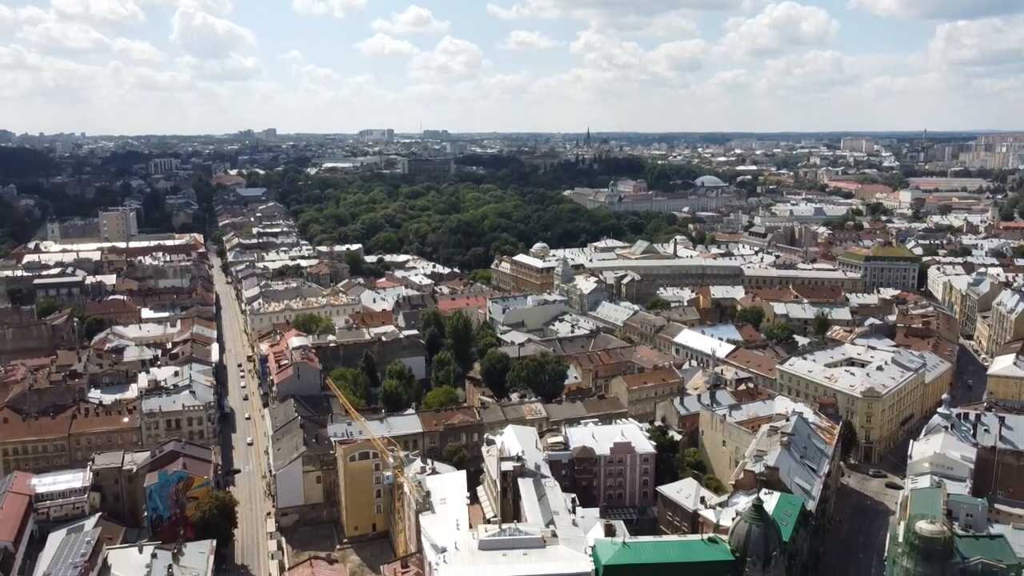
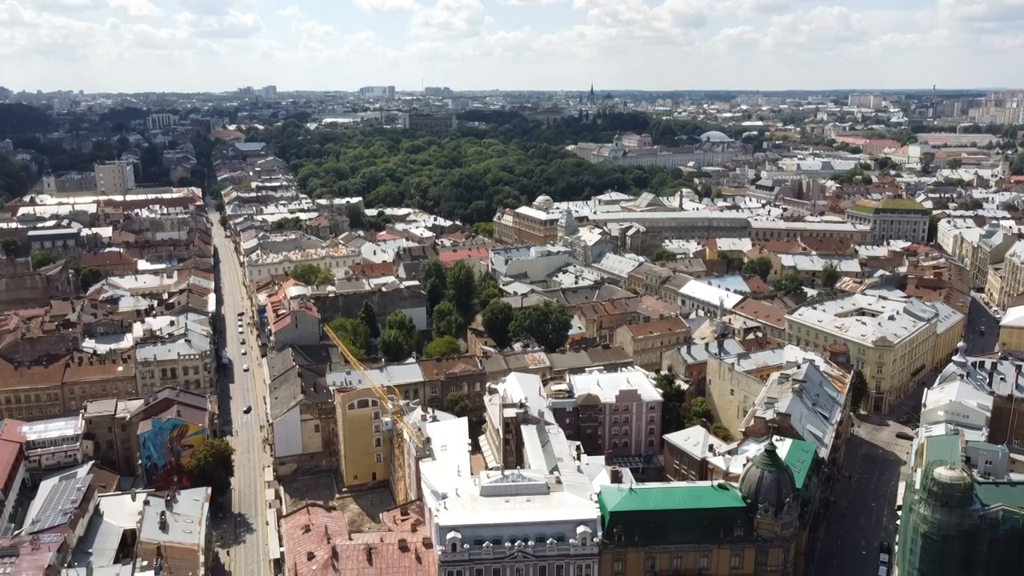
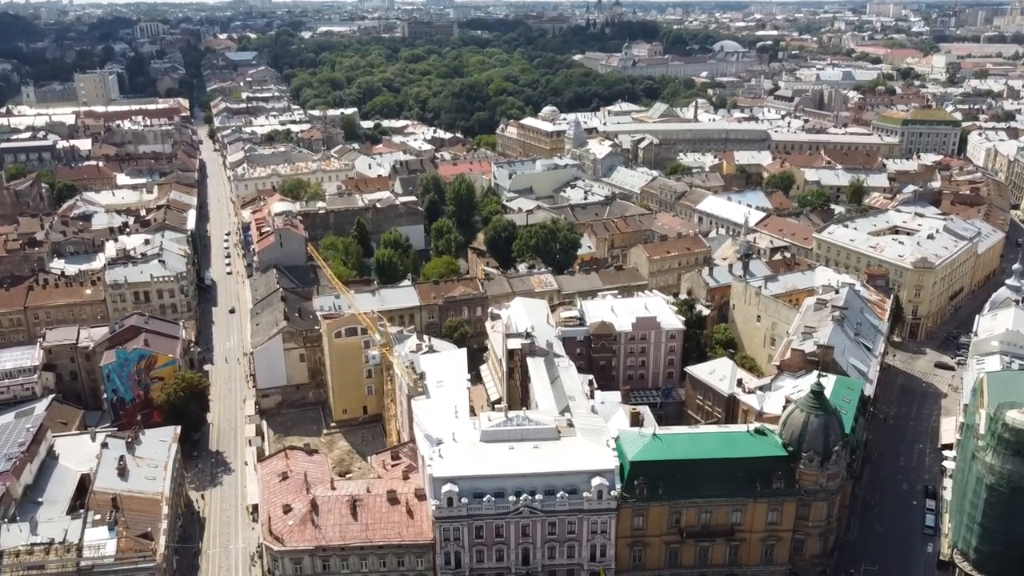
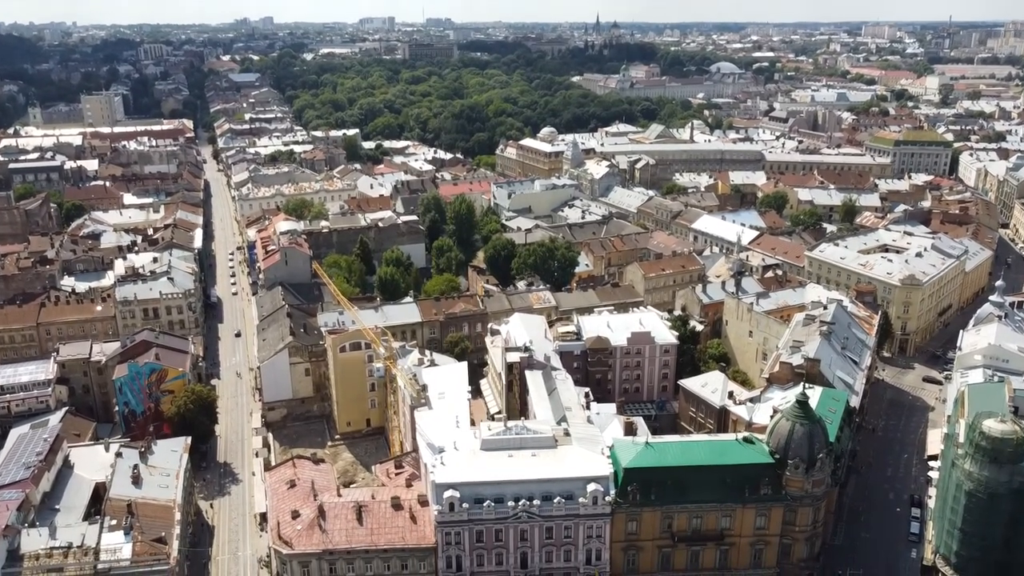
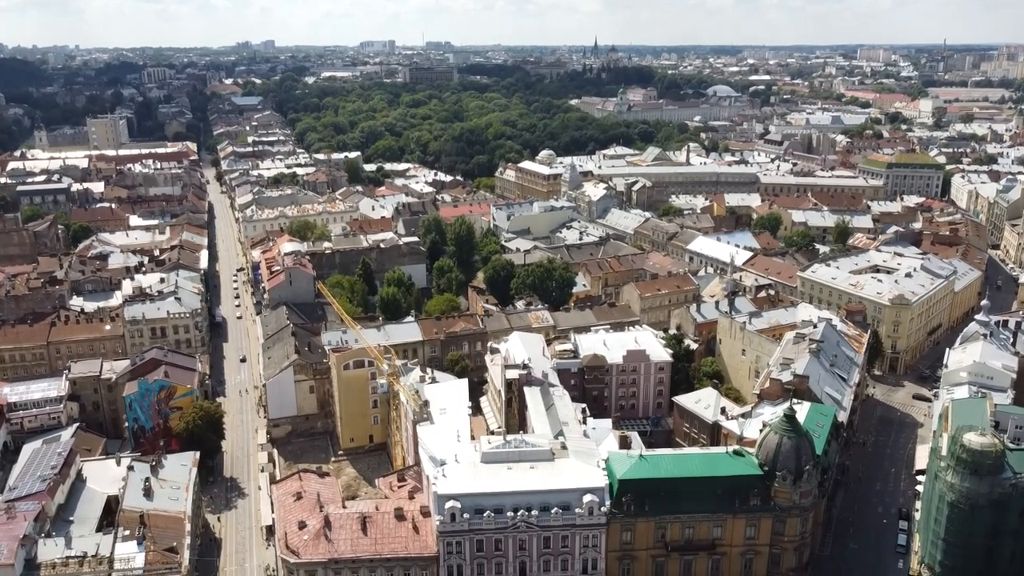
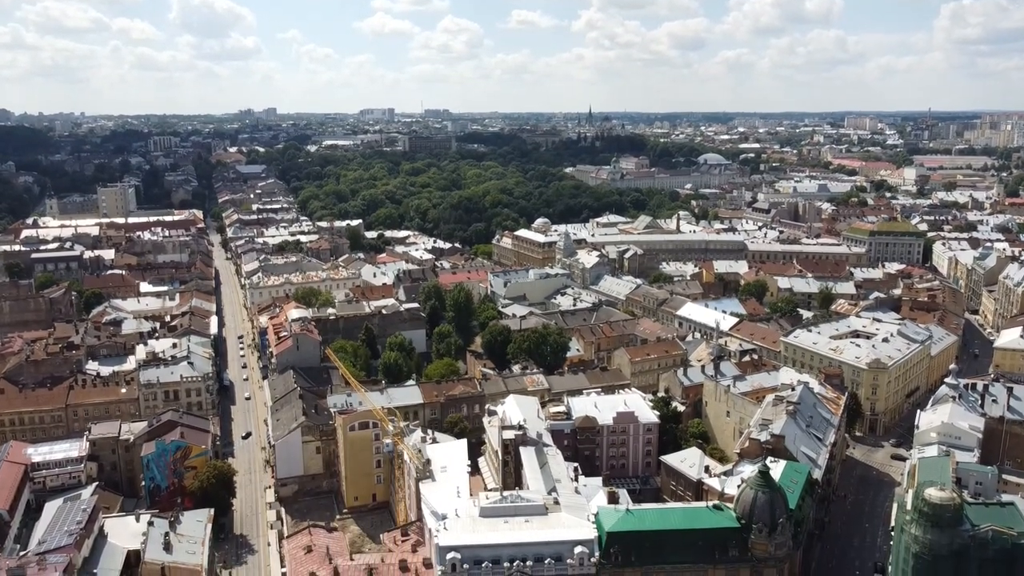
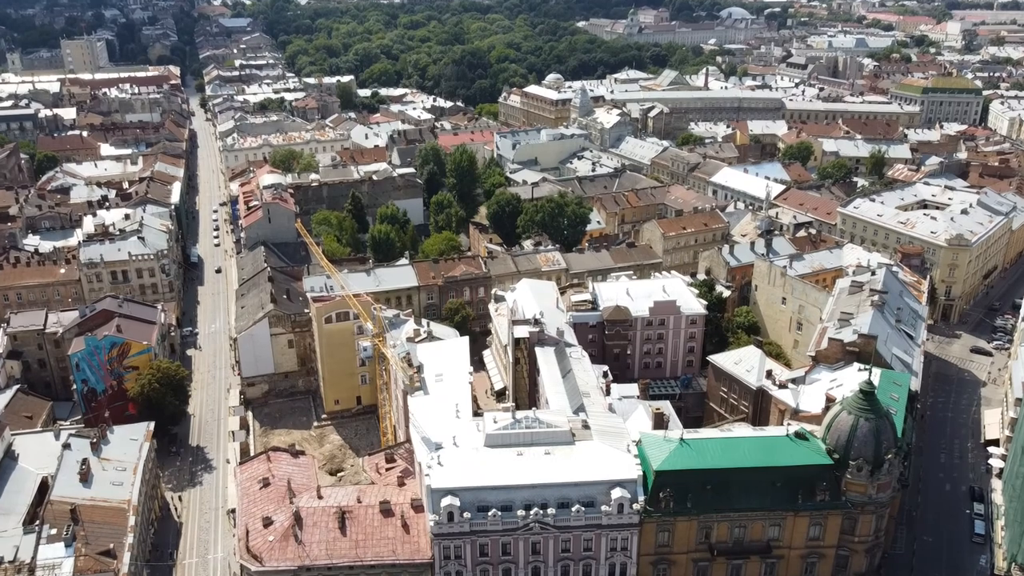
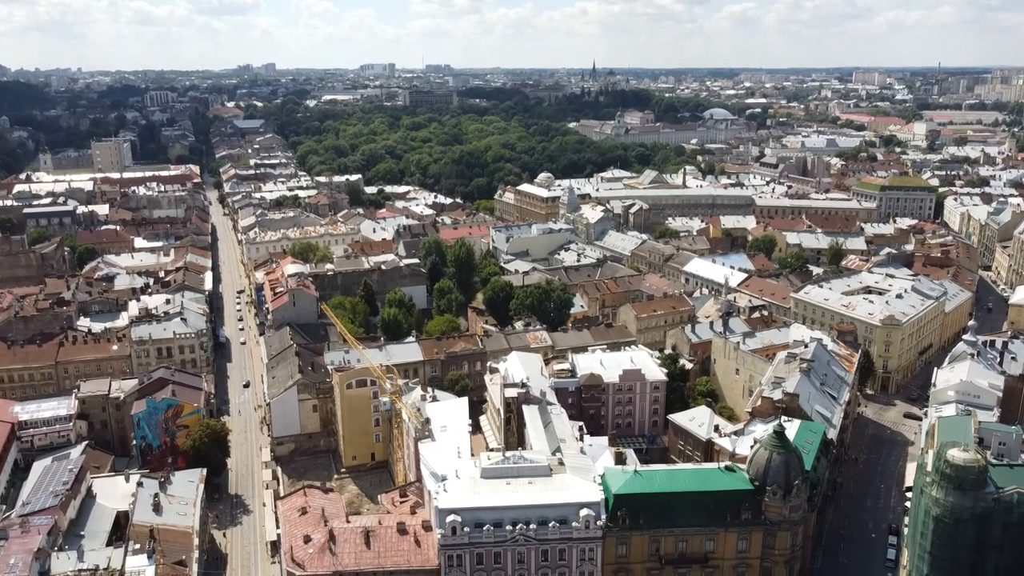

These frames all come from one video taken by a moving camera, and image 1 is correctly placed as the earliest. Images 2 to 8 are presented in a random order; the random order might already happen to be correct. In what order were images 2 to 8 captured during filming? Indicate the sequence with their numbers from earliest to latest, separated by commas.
6, 2, 8, 5, 4, 3, 7
